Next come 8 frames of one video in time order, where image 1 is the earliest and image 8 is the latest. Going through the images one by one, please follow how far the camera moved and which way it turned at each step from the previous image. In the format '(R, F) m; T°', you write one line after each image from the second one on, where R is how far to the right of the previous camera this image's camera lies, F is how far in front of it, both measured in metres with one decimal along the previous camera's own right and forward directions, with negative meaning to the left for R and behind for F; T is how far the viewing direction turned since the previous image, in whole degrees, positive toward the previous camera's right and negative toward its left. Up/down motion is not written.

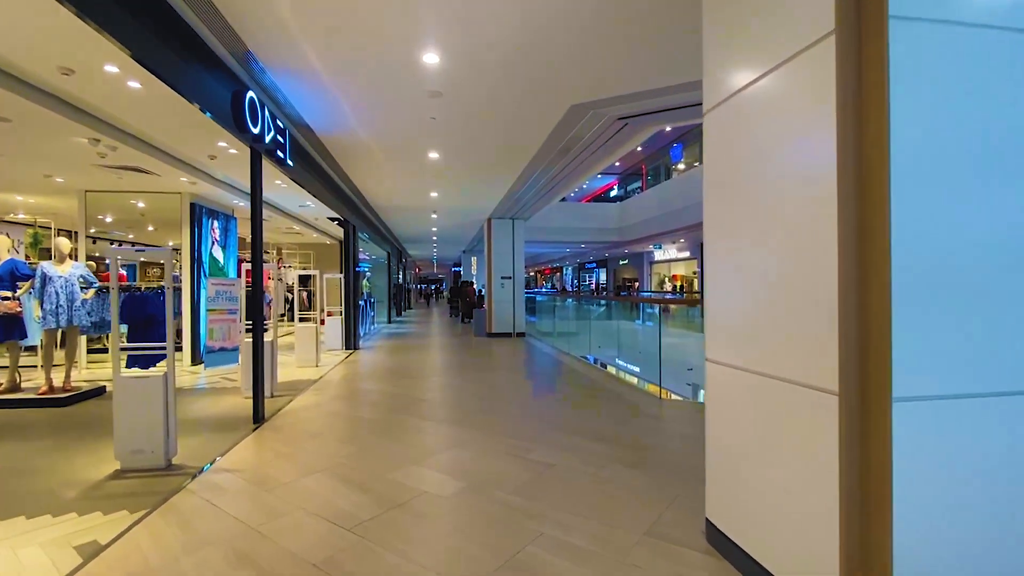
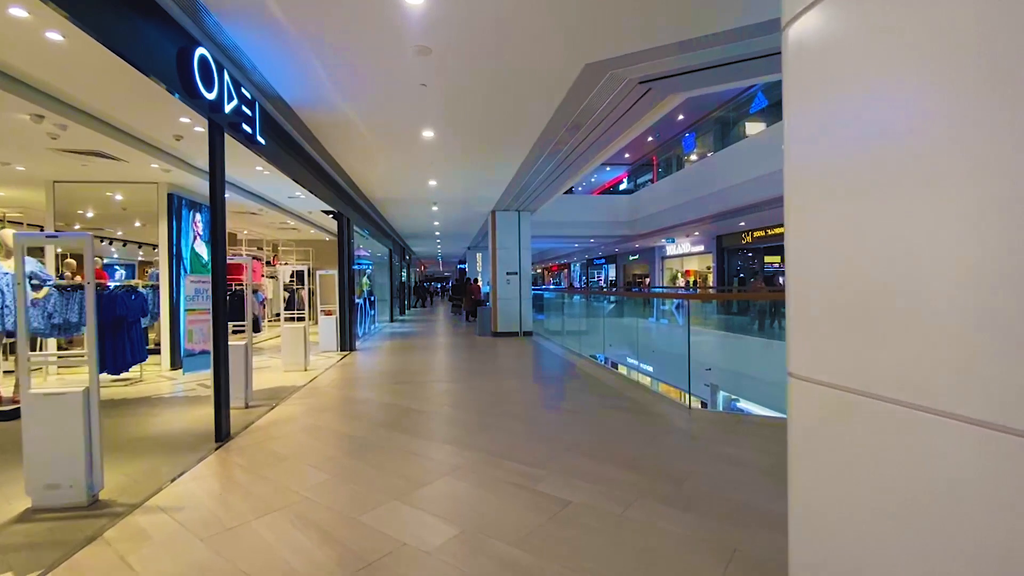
(0.0, +0.6) m; -1°
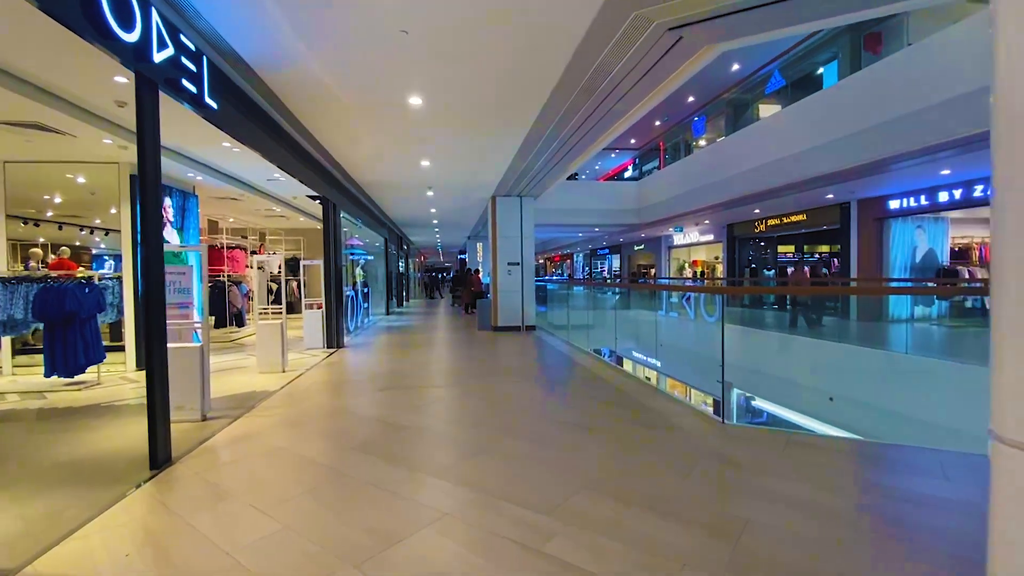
(0.0, +0.6) m; 0°
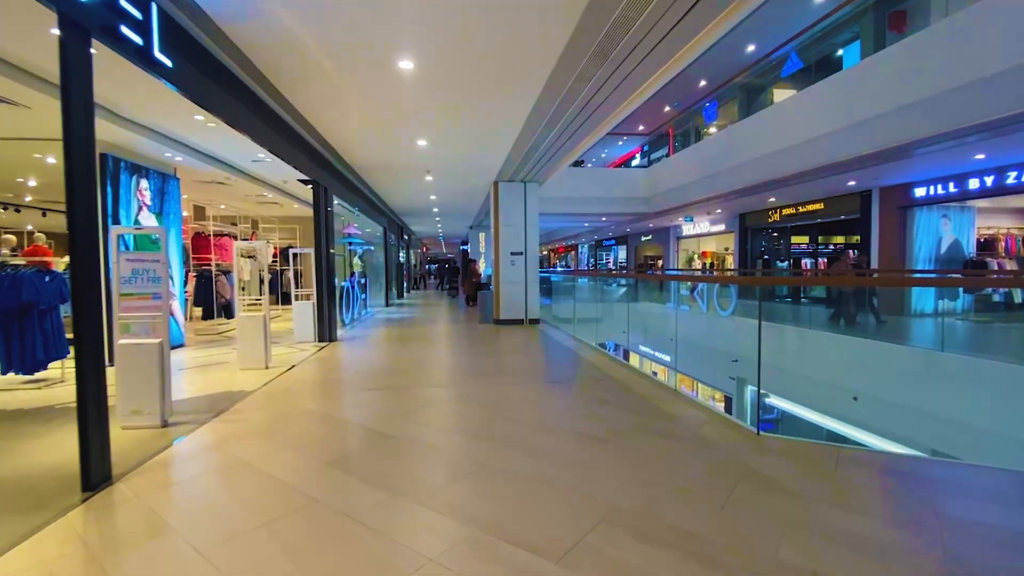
(0.0, +0.4) m; 0°
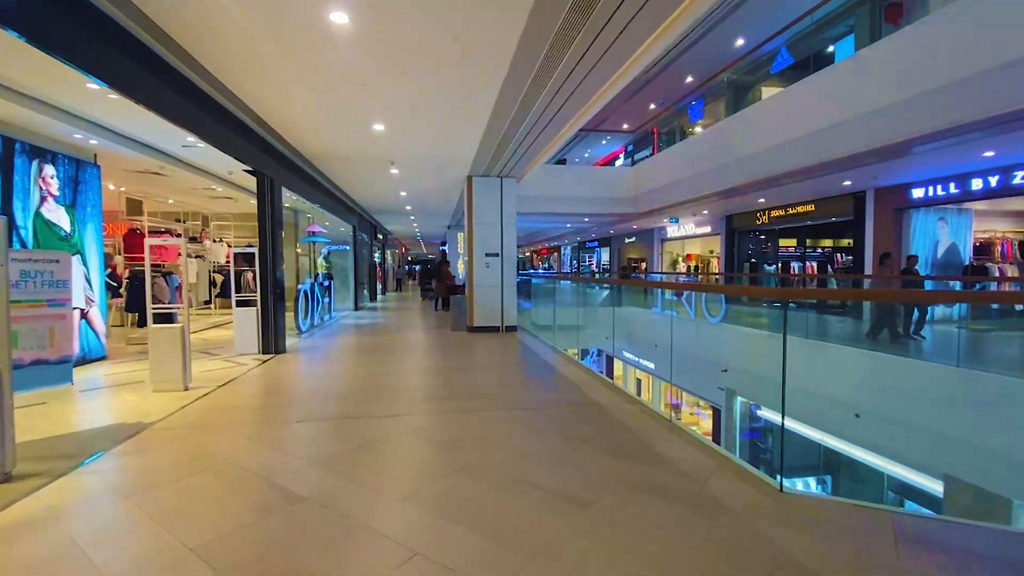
(+0.1, +0.7) m; +2°
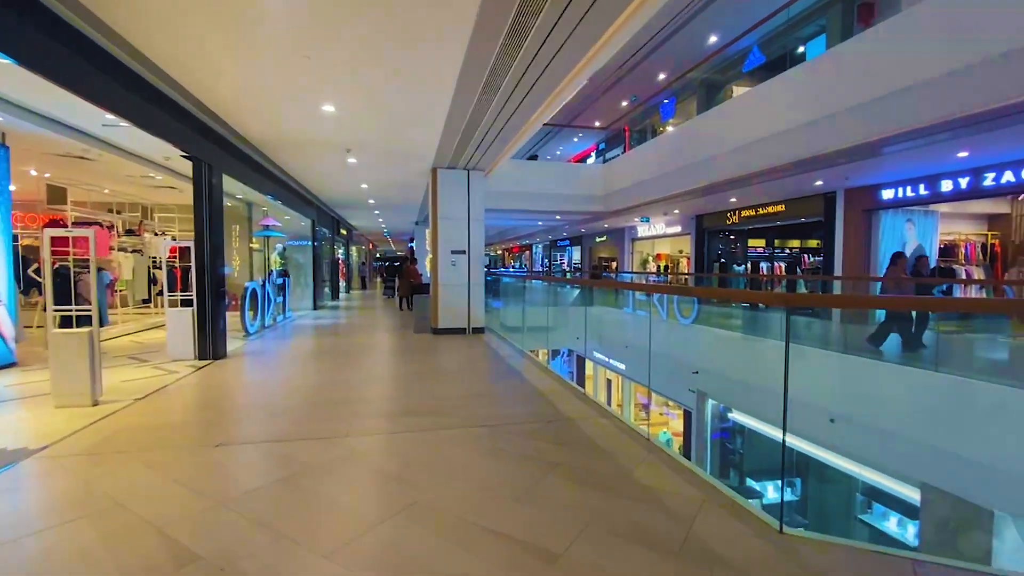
(+0.1, +0.4) m; +3°
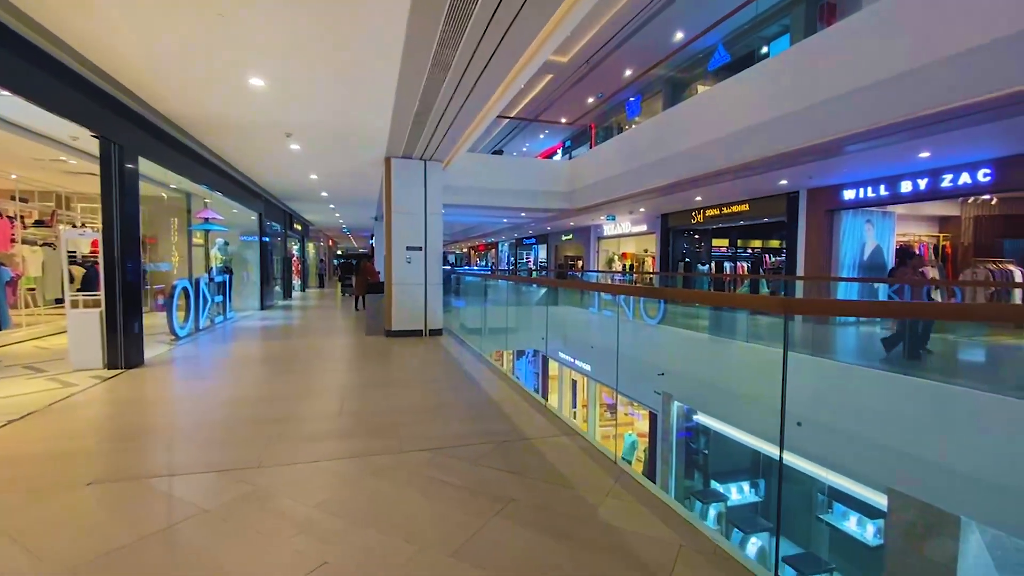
(+0.1, +0.4) m; +4°
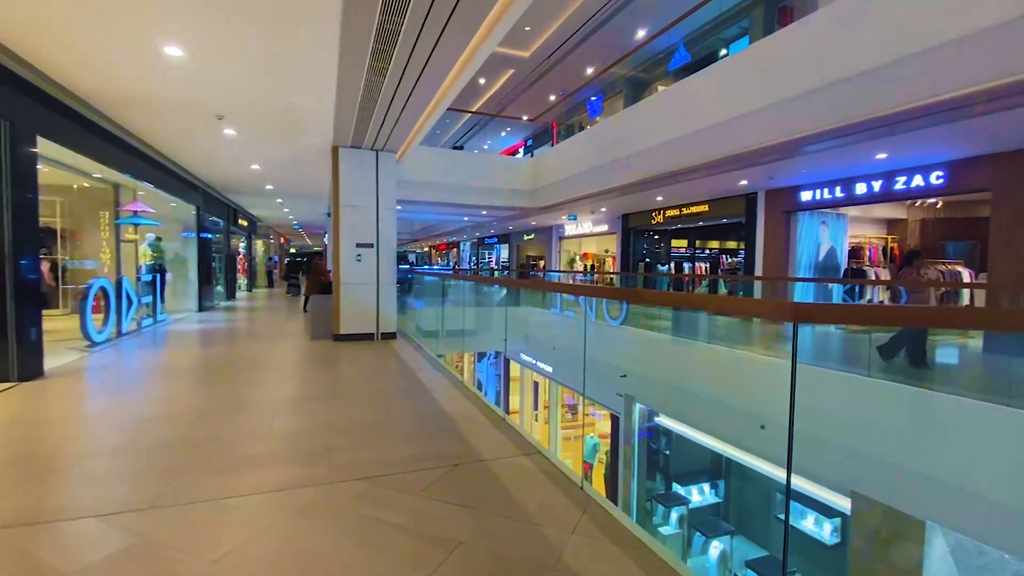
(0.0, +0.3) m; +4°
